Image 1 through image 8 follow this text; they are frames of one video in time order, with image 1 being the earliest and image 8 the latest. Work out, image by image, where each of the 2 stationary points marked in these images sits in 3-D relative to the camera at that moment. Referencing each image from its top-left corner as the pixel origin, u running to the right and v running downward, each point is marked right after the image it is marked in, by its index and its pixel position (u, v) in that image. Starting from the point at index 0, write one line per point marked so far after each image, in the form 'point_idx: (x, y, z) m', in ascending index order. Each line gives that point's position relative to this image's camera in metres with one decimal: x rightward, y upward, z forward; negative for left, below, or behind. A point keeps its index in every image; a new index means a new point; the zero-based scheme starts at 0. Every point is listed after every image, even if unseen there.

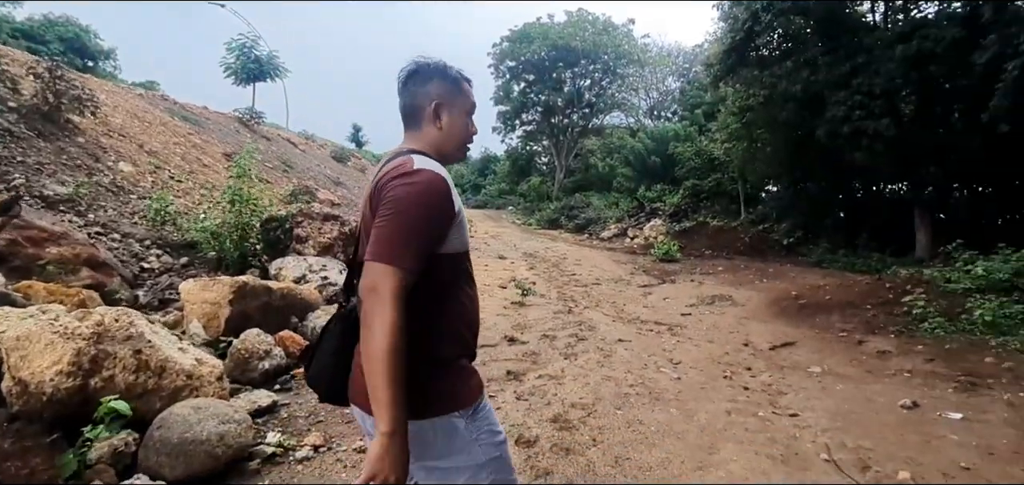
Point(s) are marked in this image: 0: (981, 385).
0: (+3.9, -1.2, +4.1) m
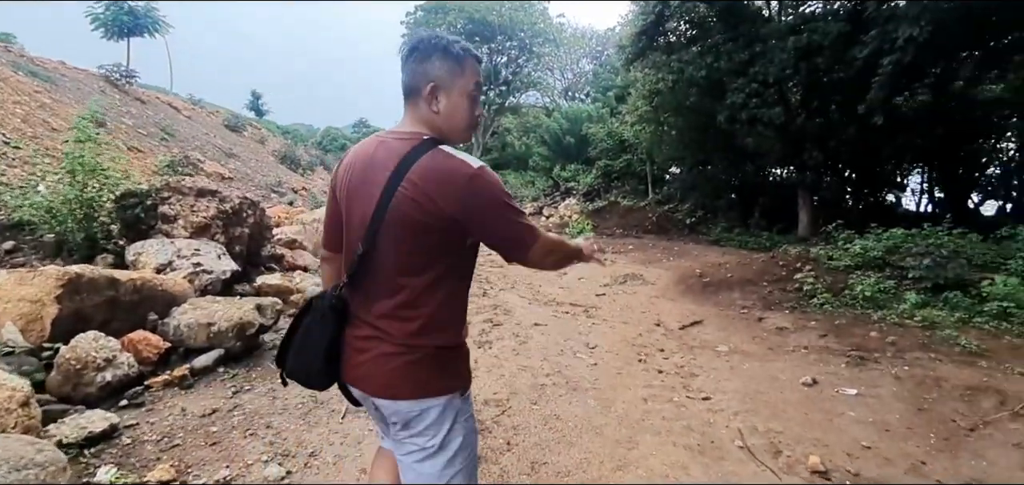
0: (+3.1, -1.0, +4.4) m
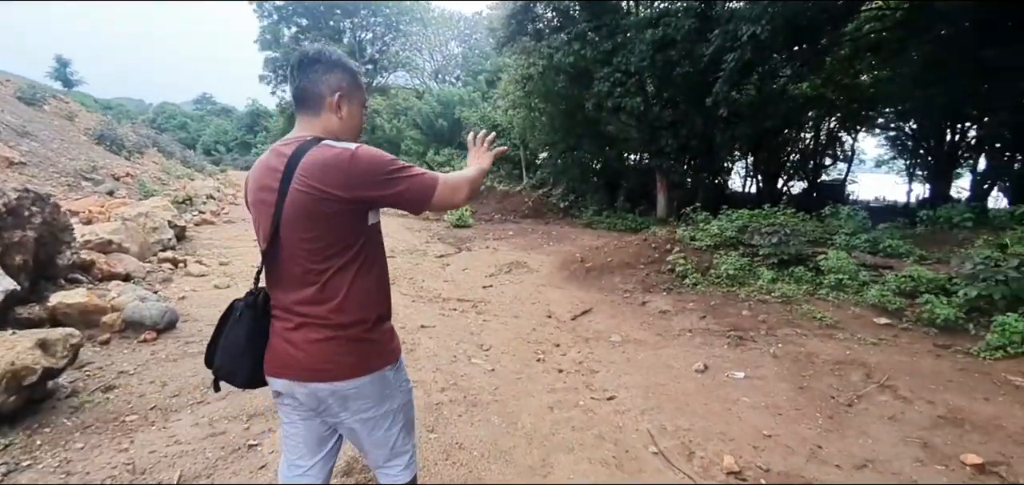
0: (+2.2, -0.9, +4.6) m
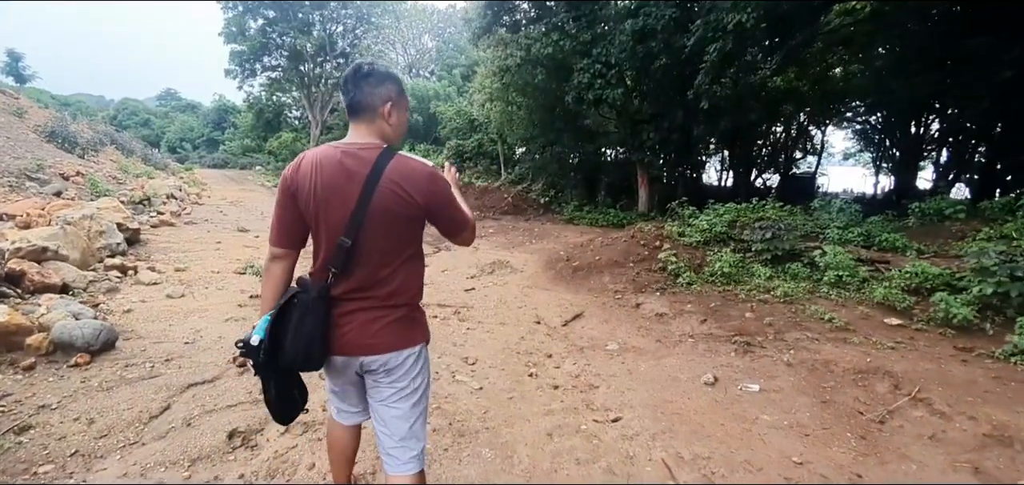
0: (+2.1, -0.9, +4.2) m
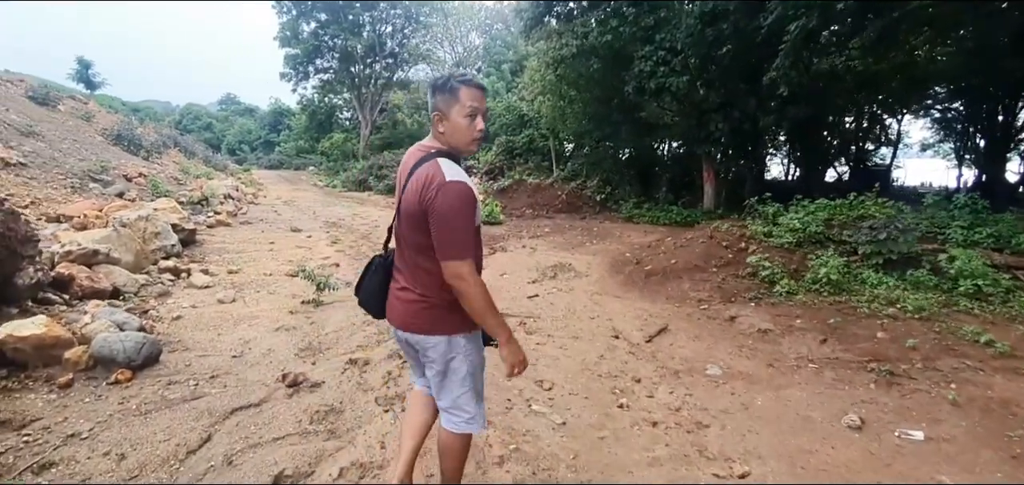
0: (+2.6, -0.9, +3.4) m
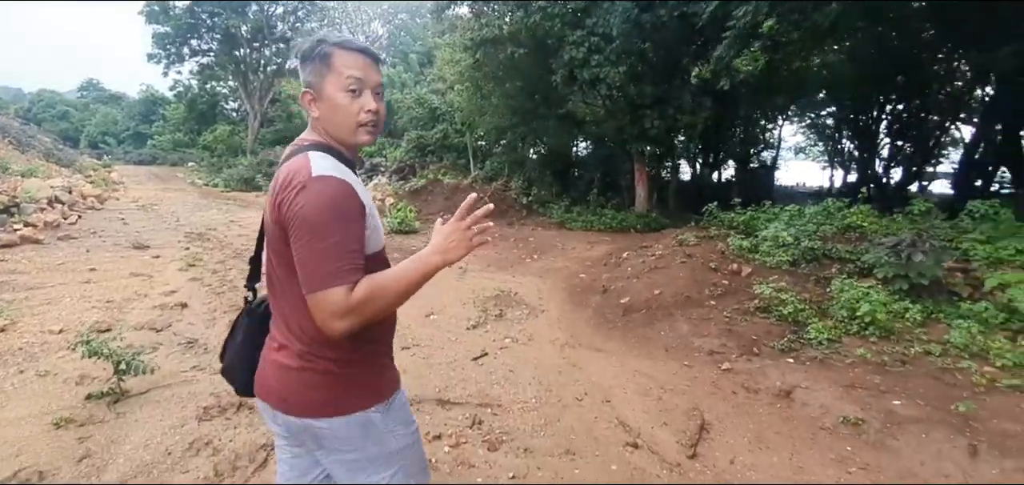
0: (+2.6, -1.1, +2.0) m
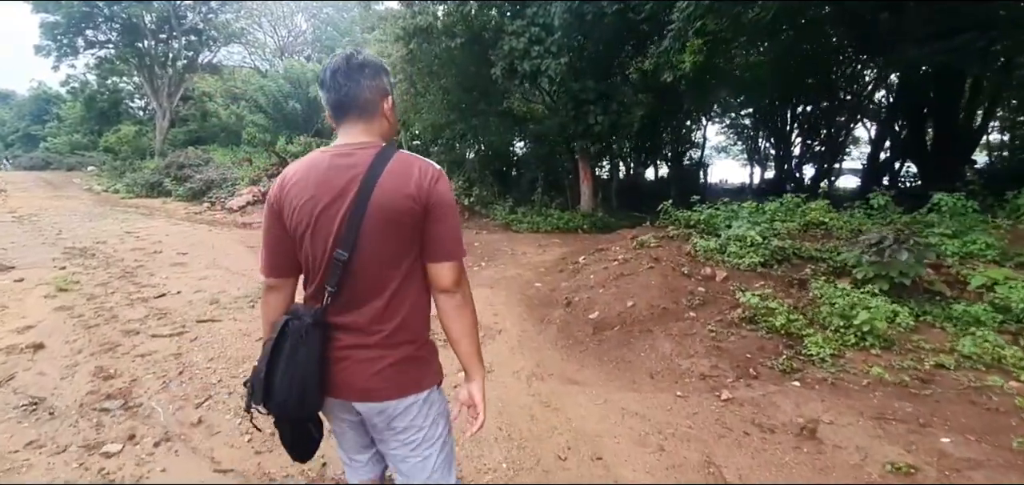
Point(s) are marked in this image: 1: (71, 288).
0: (+2.5, -1.1, +1.5) m
1: (-5.6, -0.6, +6.4) m
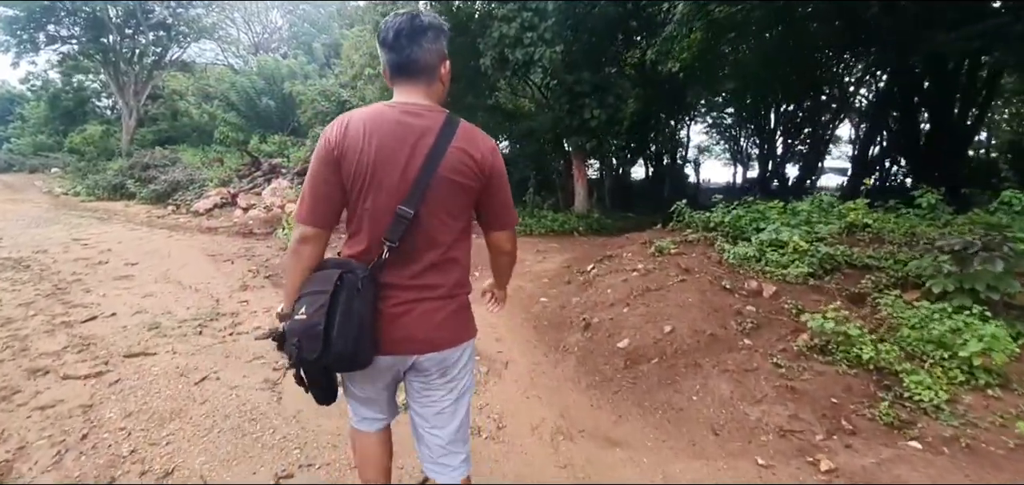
0: (+2.7, -1.2, +0.7) m
1: (-5.6, -0.7, +5.4) m
